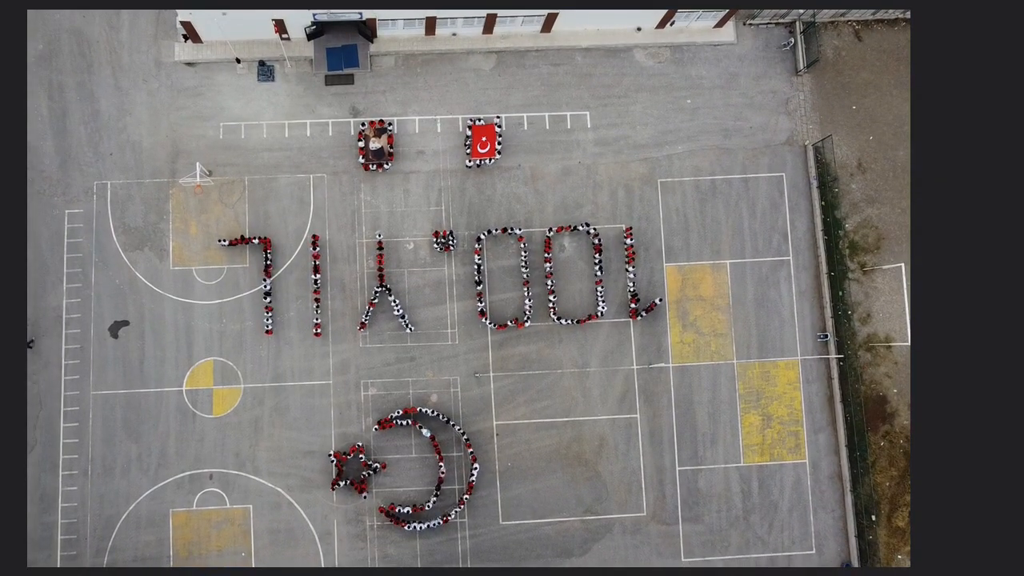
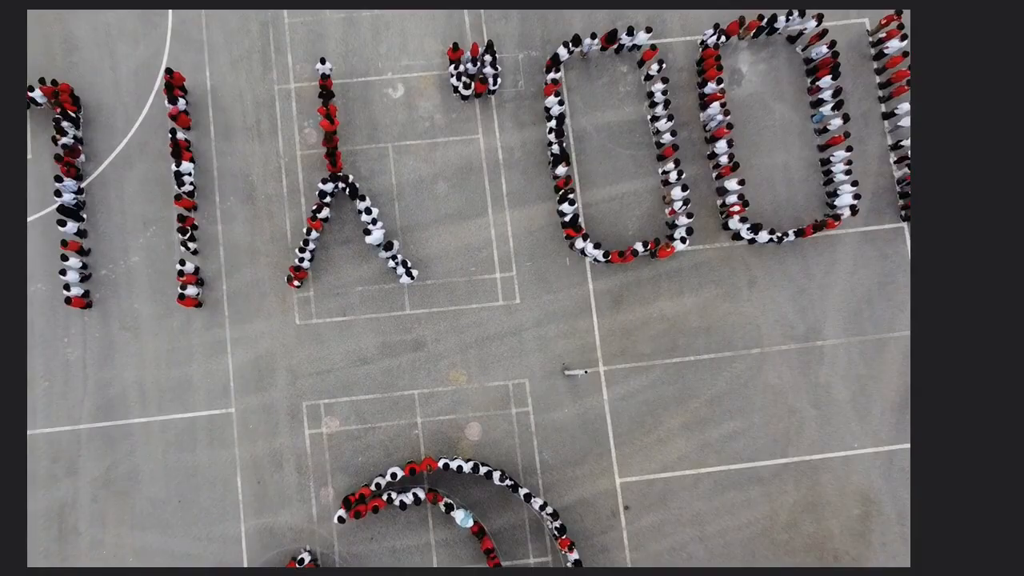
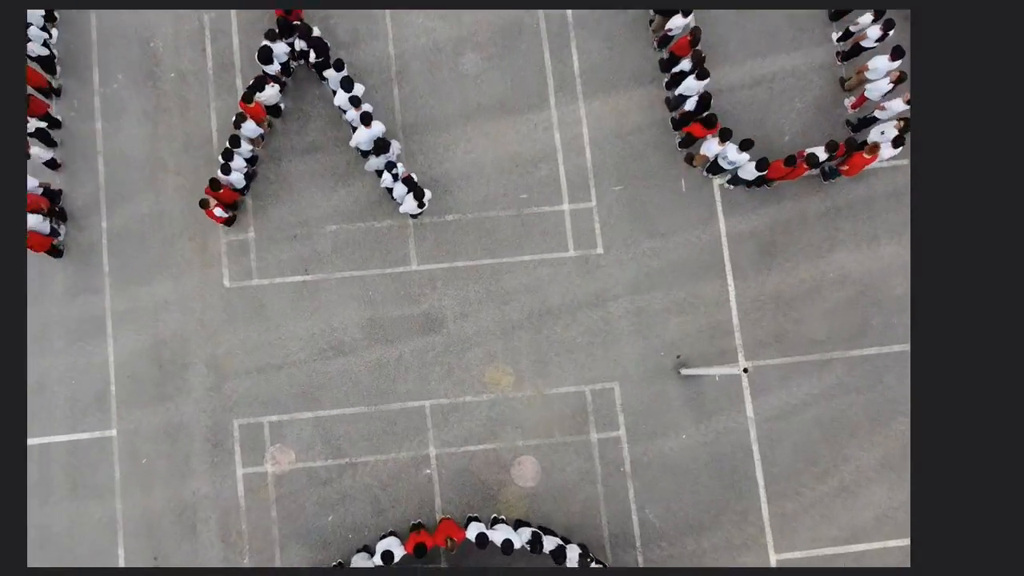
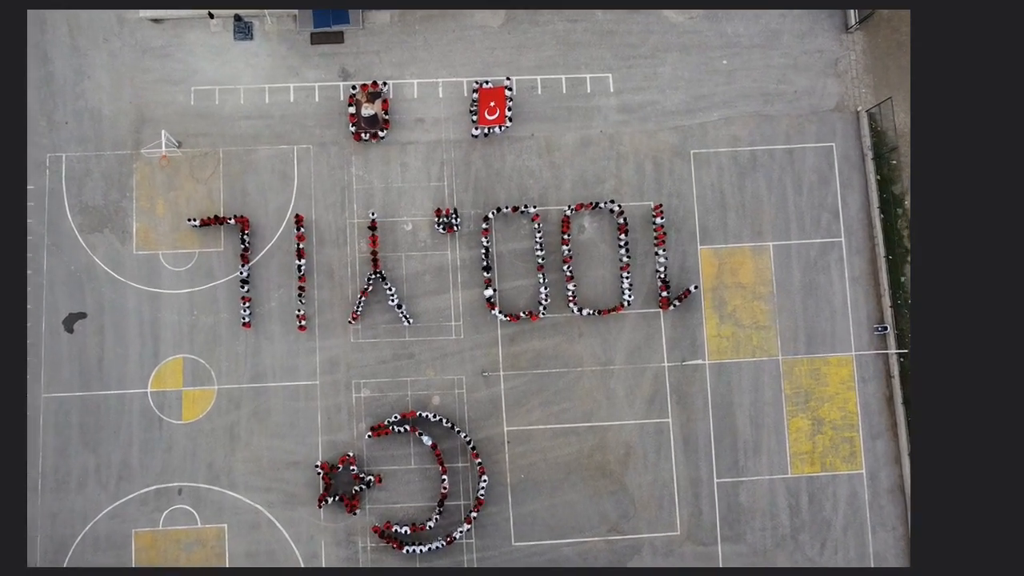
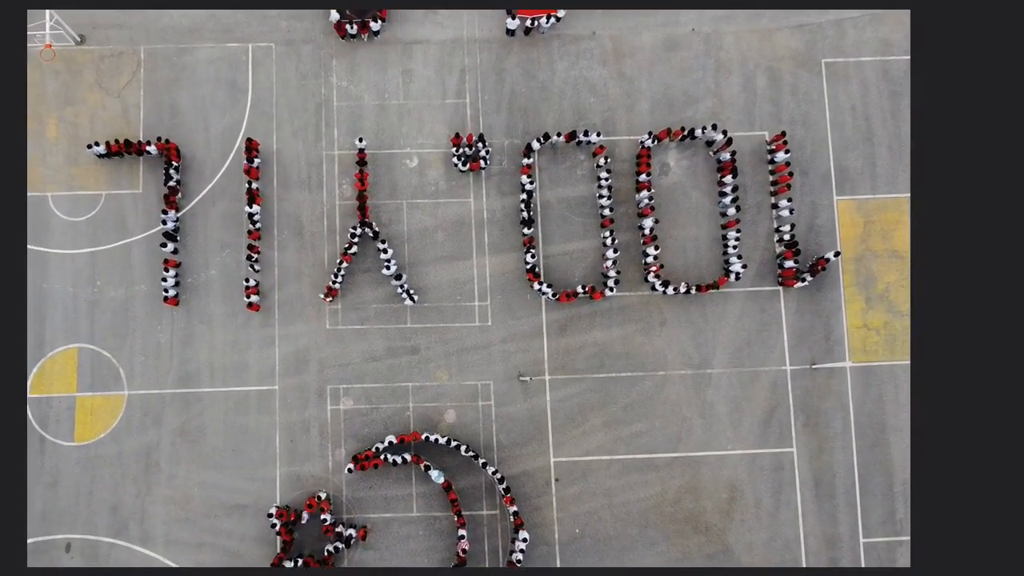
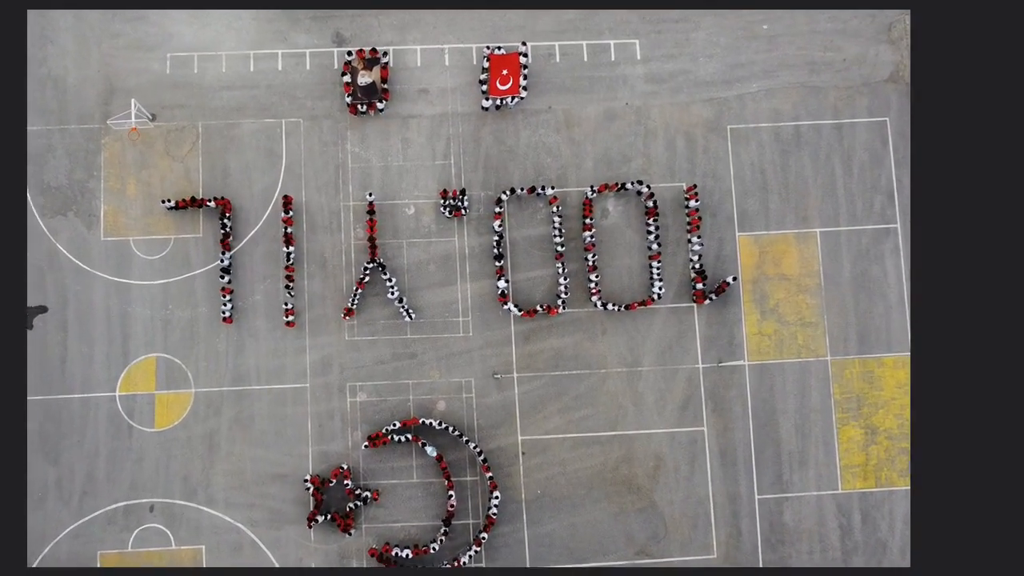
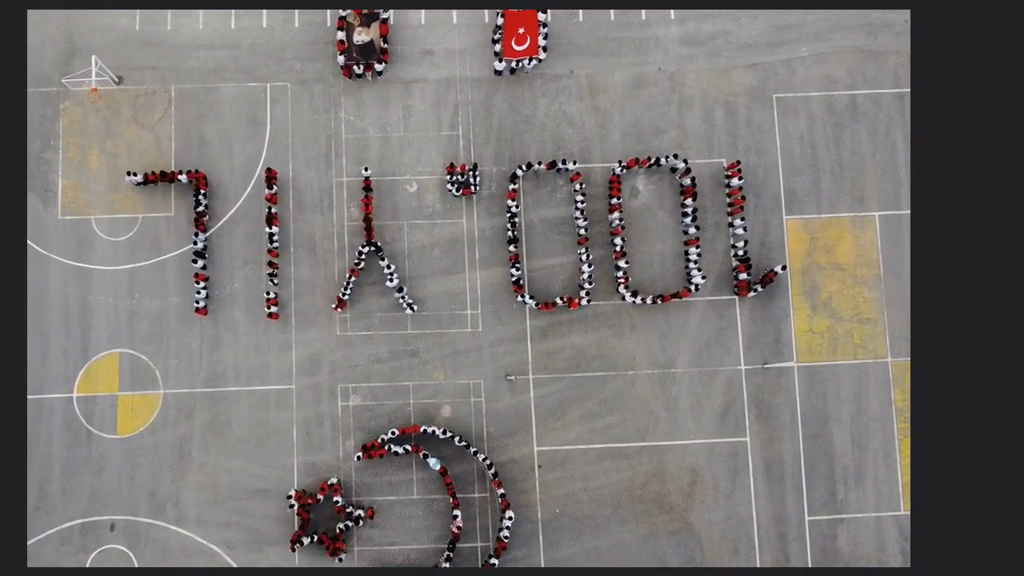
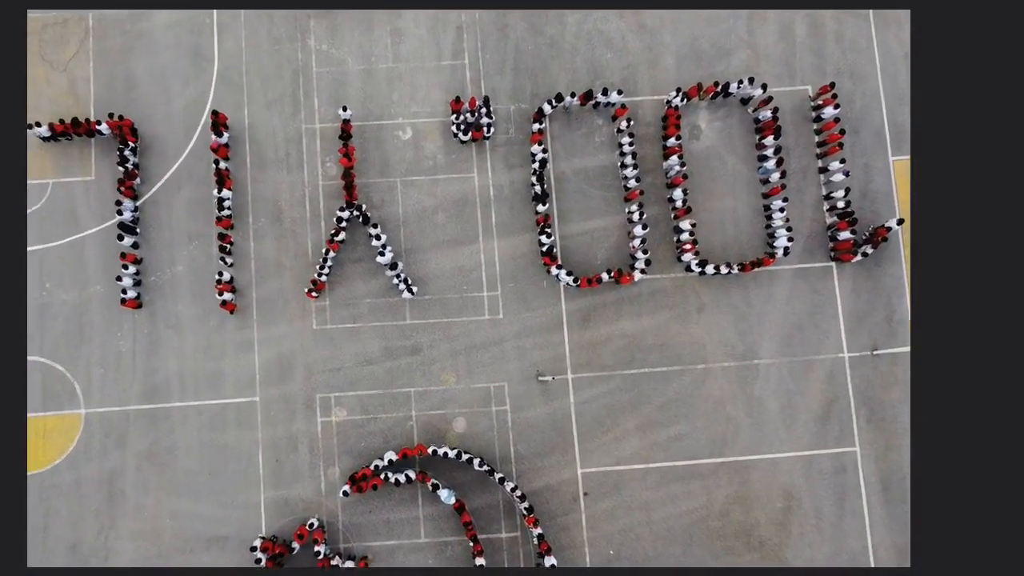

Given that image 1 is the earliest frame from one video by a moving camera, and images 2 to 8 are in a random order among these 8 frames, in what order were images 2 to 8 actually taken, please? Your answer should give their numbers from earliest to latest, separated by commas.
4, 6, 7, 5, 8, 2, 3
